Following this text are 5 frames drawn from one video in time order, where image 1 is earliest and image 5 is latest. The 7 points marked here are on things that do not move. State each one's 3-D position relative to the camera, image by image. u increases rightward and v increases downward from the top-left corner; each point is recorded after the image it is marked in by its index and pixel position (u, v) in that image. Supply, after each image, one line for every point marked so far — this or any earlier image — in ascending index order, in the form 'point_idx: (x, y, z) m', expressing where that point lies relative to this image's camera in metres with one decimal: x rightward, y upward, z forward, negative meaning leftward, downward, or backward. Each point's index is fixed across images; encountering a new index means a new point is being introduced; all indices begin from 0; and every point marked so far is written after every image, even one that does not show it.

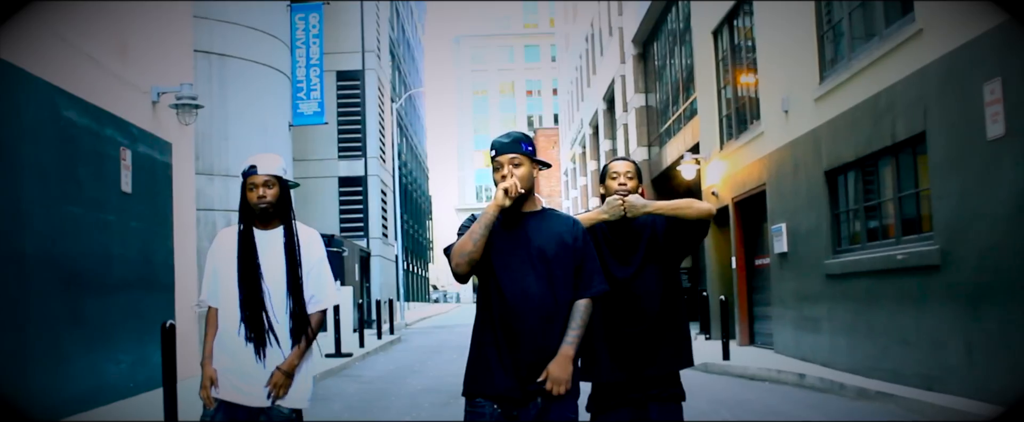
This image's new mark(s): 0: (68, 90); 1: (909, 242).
0: (-4.1, +1.1, +8.3) m
1: (+3.9, -0.3, +8.7) m
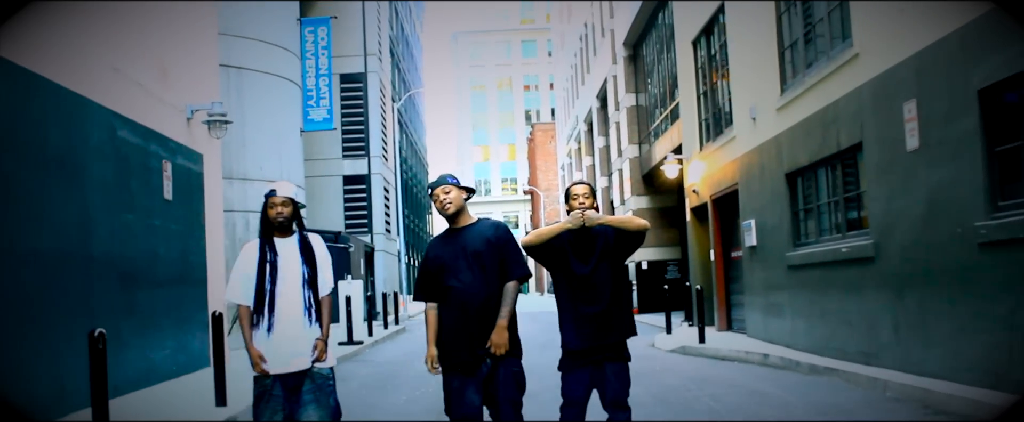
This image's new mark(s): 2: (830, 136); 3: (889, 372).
0: (-4.2, +1.0, +9.6) m
1: (+3.8, -0.3, +10.0) m
2: (+3.7, +0.9, +10.3) m
3: (+3.7, -1.6, +8.6) m
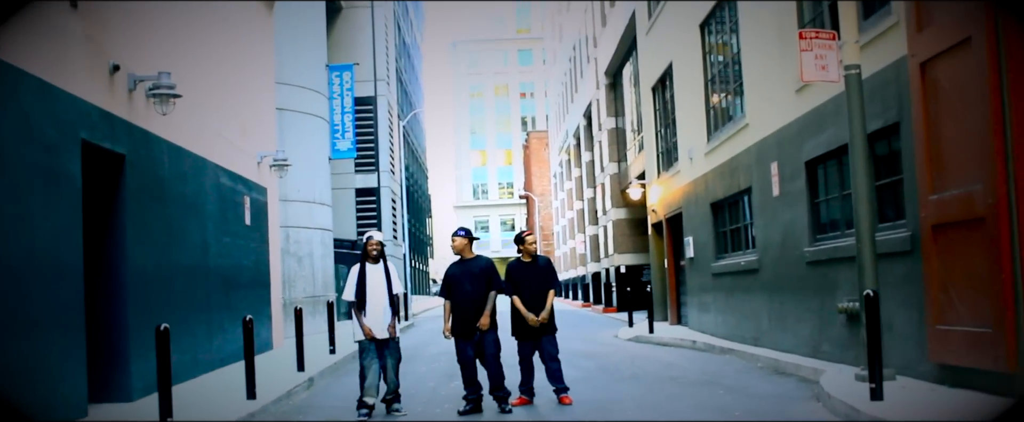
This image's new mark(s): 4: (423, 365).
0: (-4.3, +0.7, +13.3) m
1: (+3.6, -0.7, +13.7) m
2: (+3.5, +0.5, +14.0) m
3: (+3.5, -1.9, +12.3) m
4: (-1.3, -2.3, +13.0) m
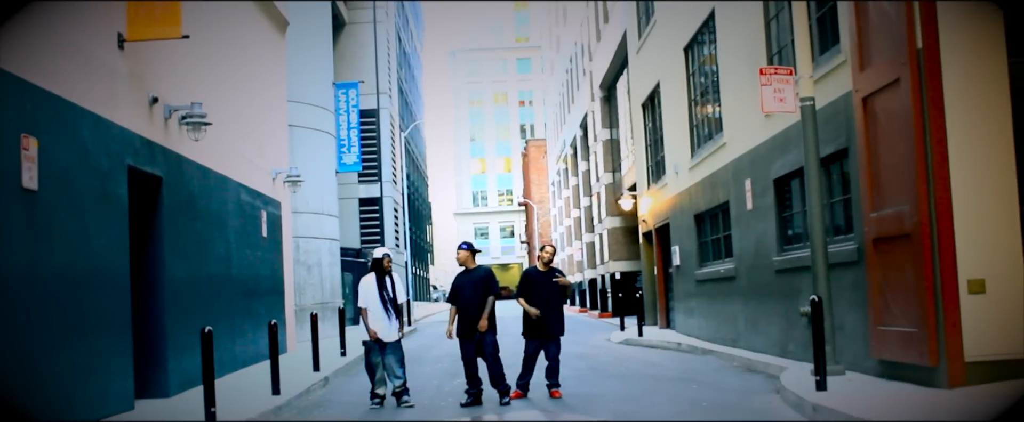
0: (-4.4, +0.5, +14.4) m
1: (+3.6, -0.9, +14.8) m
2: (+3.5, +0.3, +15.1) m
3: (+3.5, -2.1, +13.5) m
4: (-1.4, -2.5, +14.1) m
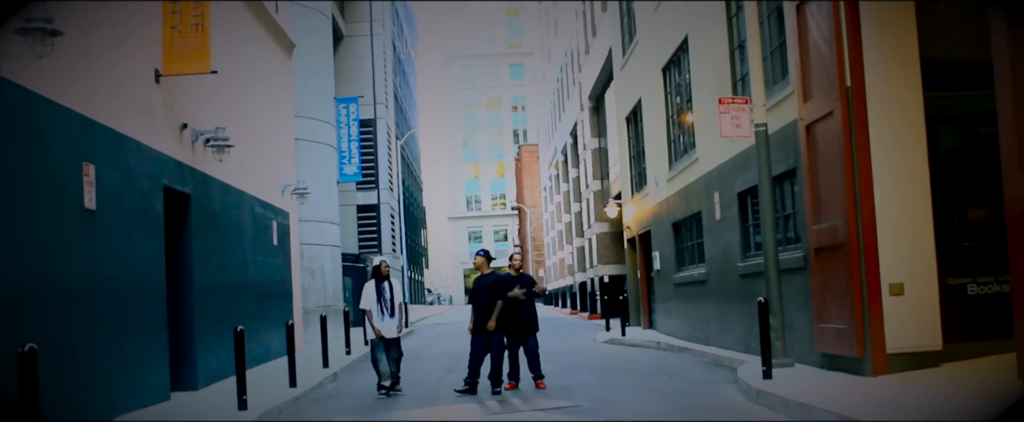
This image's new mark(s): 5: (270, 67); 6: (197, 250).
0: (-4.5, +0.3, +15.7) m
1: (+3.4, -1.0, +16.2) m
2: (+3.3, +0.1, +16.5) m
3: (+3.3, -2.3, +14.8) m
4: (-1.5, -2.7, +15.5) m
5: (-4.7, +2.8, +17.1) m
6: (-4.3, -0.5, +12.1) m
